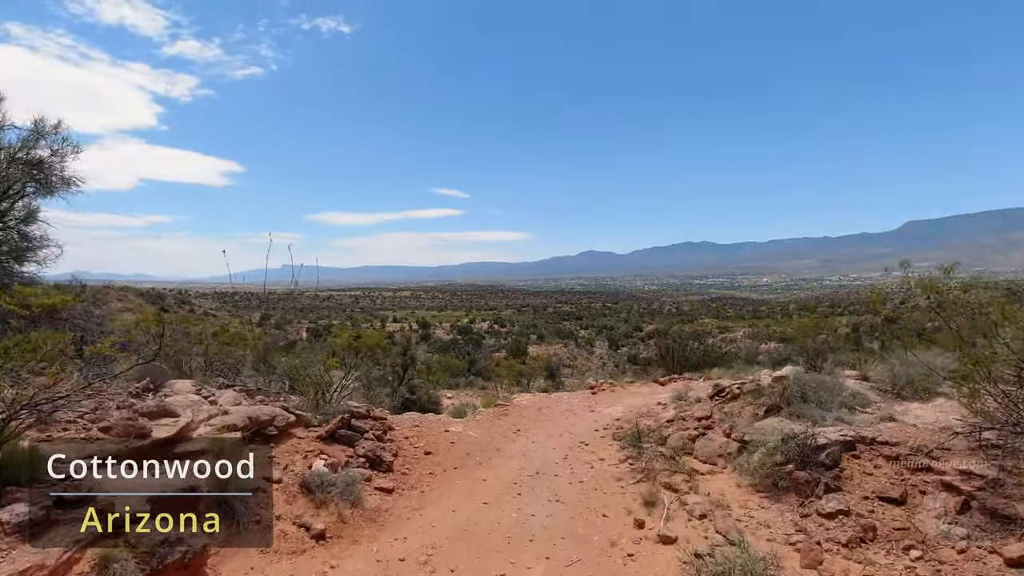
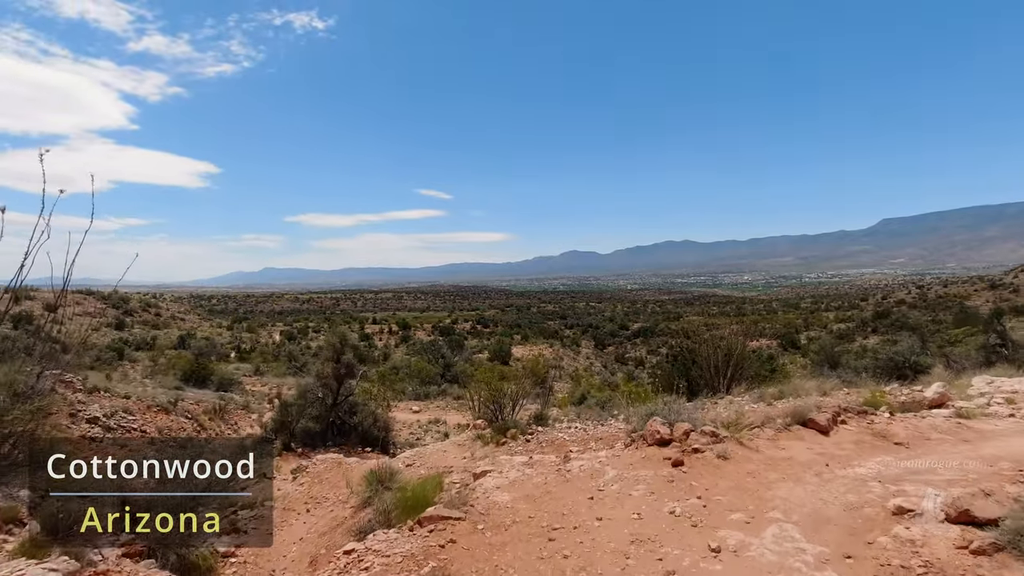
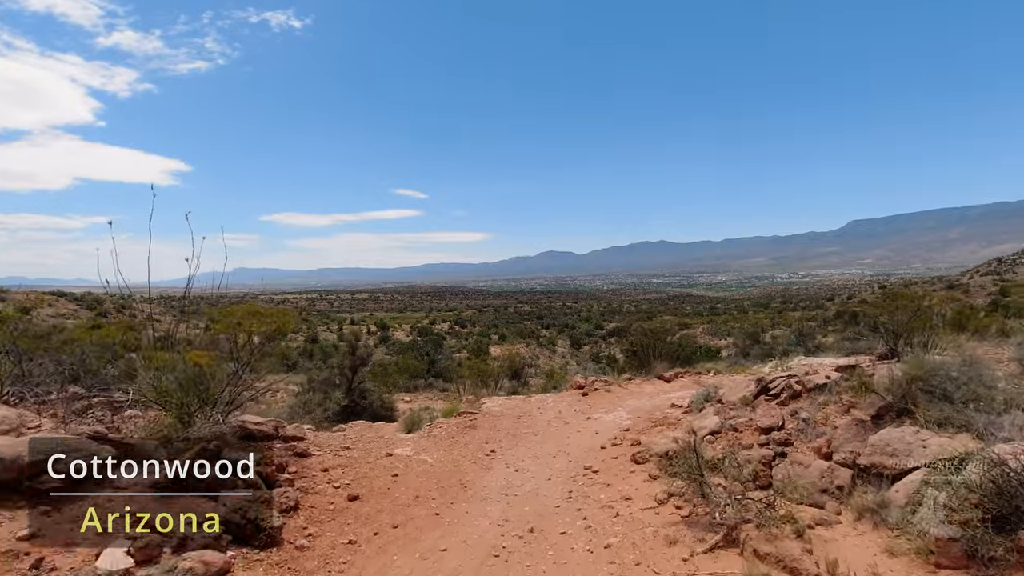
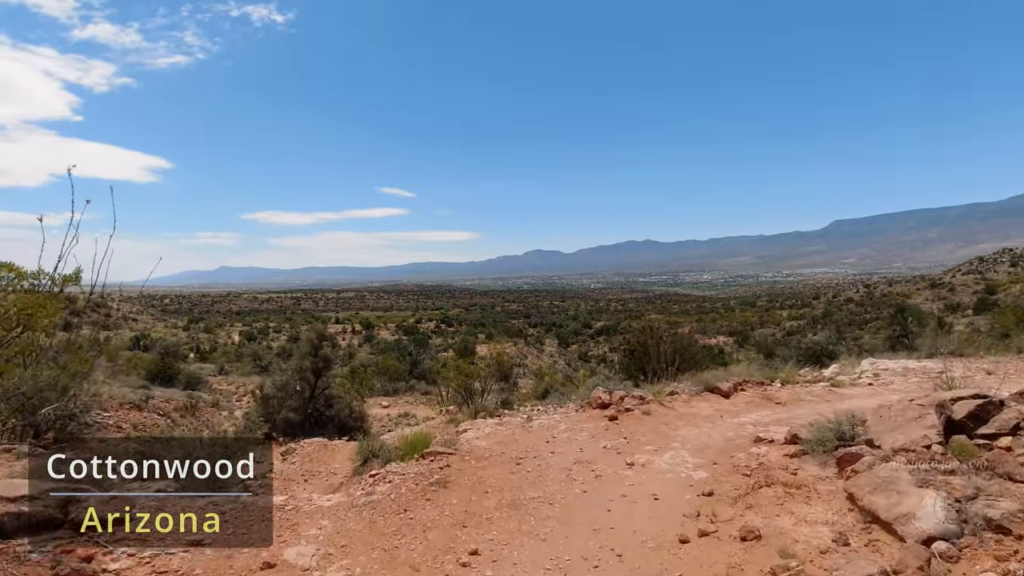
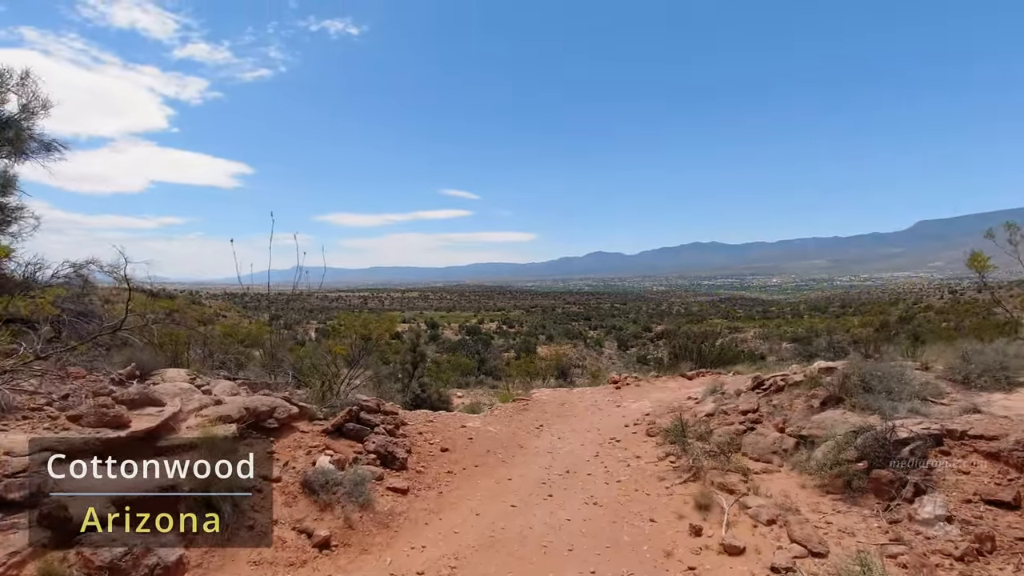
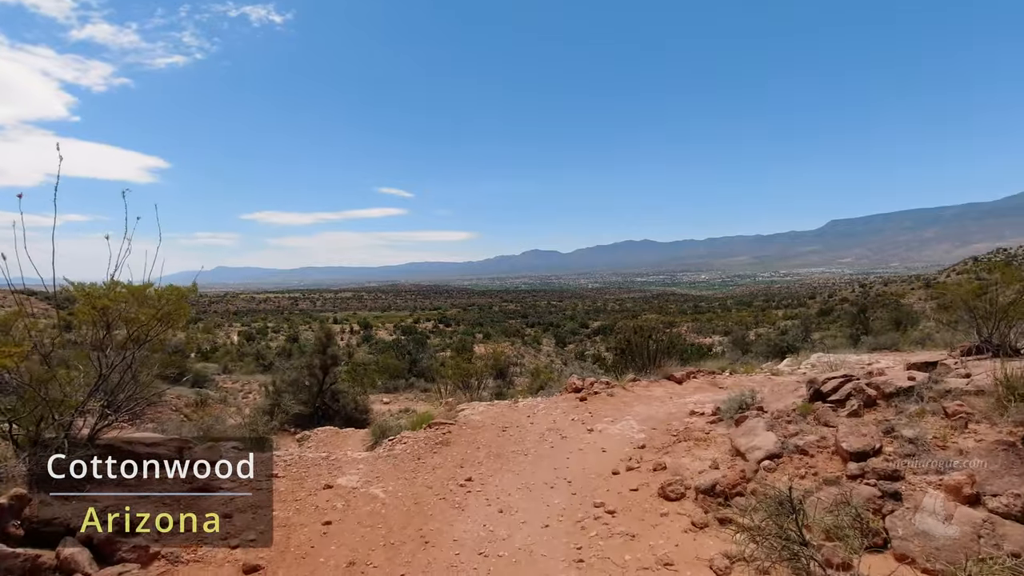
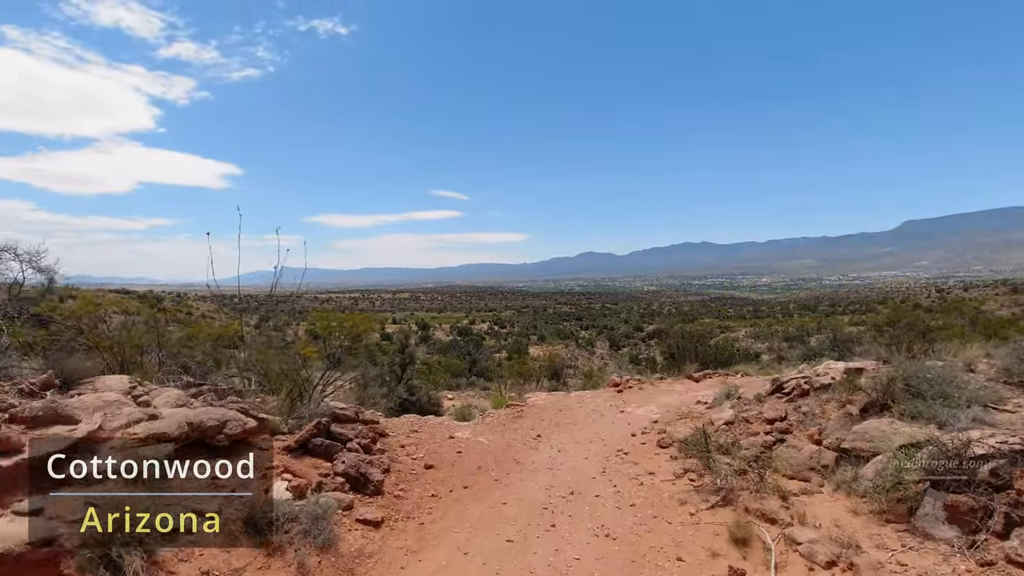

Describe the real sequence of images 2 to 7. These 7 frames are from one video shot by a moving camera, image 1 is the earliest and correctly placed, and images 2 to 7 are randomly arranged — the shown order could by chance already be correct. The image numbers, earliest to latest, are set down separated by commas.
5, 7, 3, 6, 4, 2
